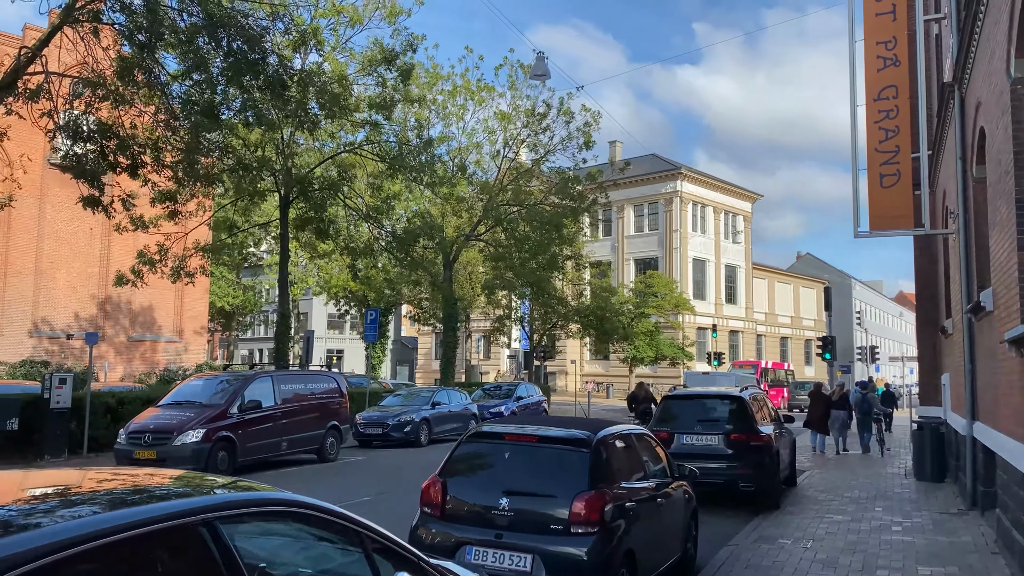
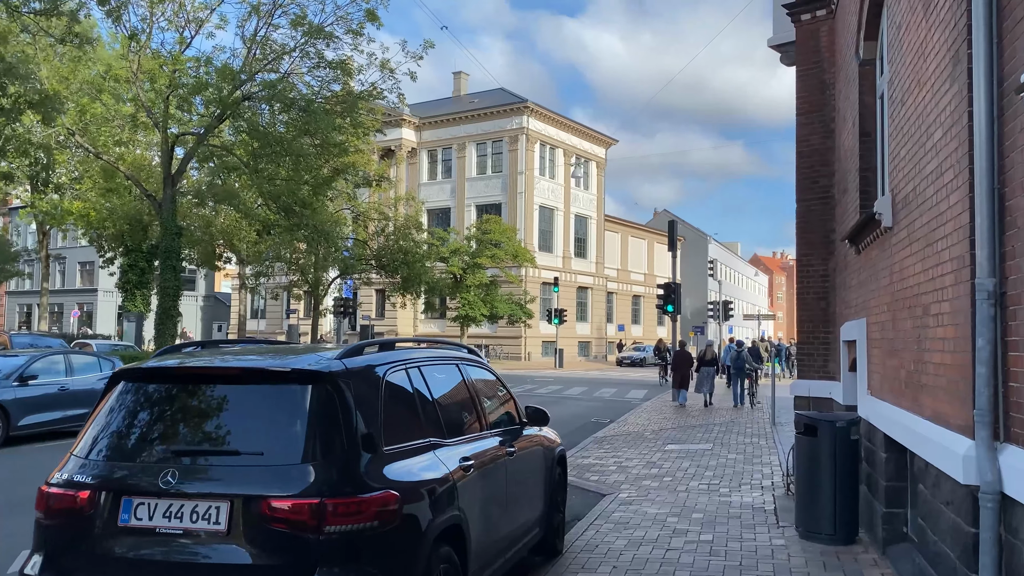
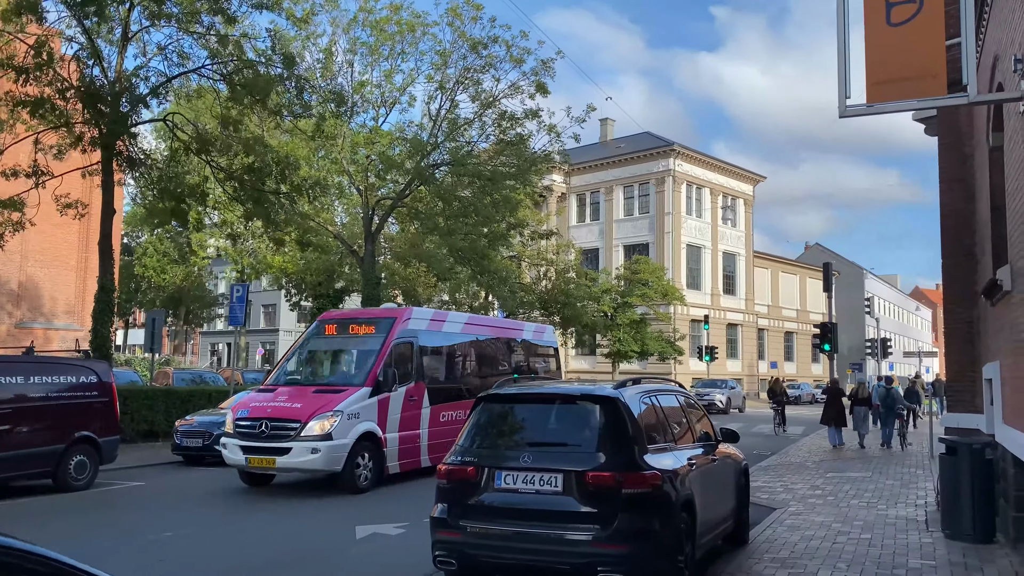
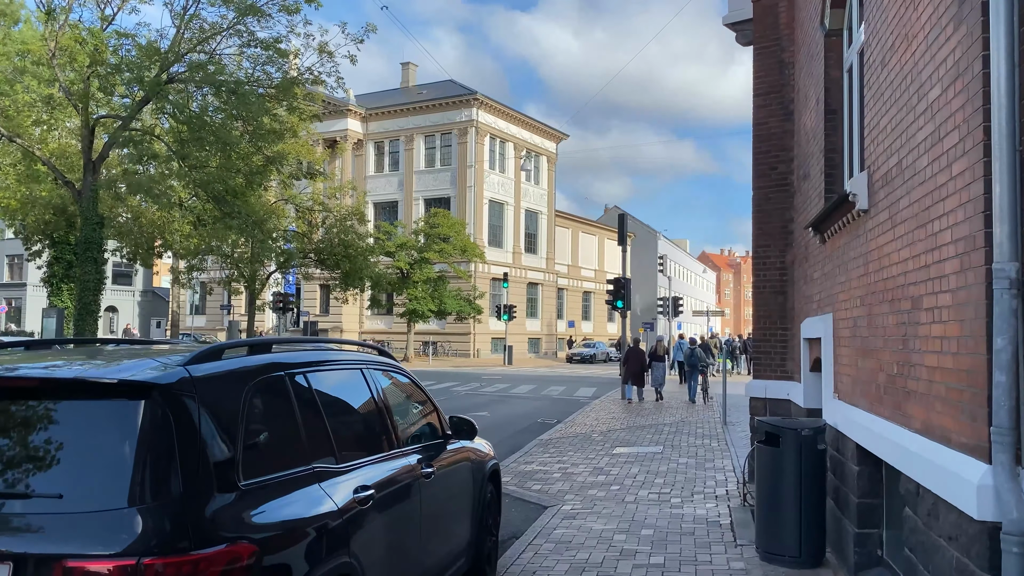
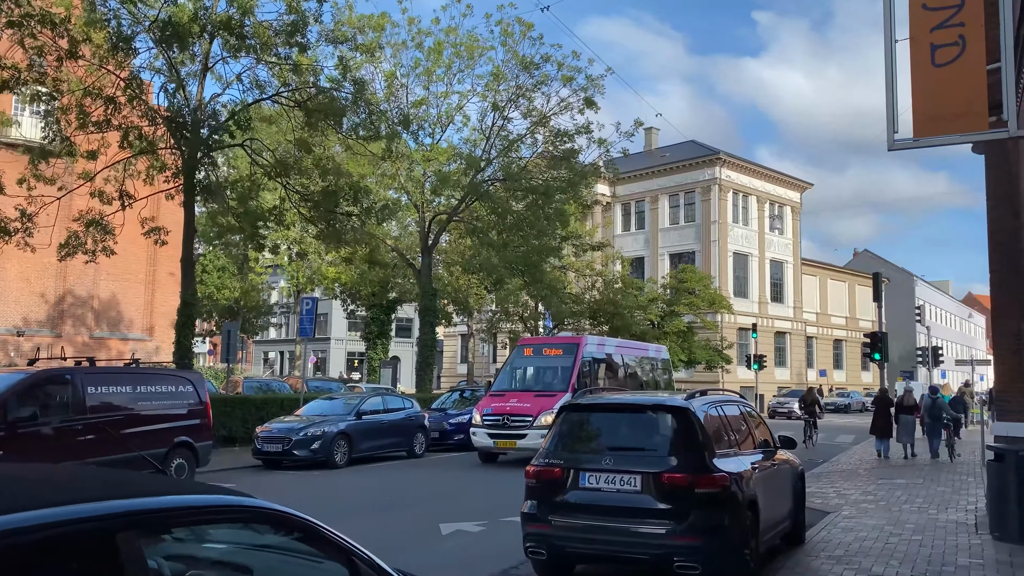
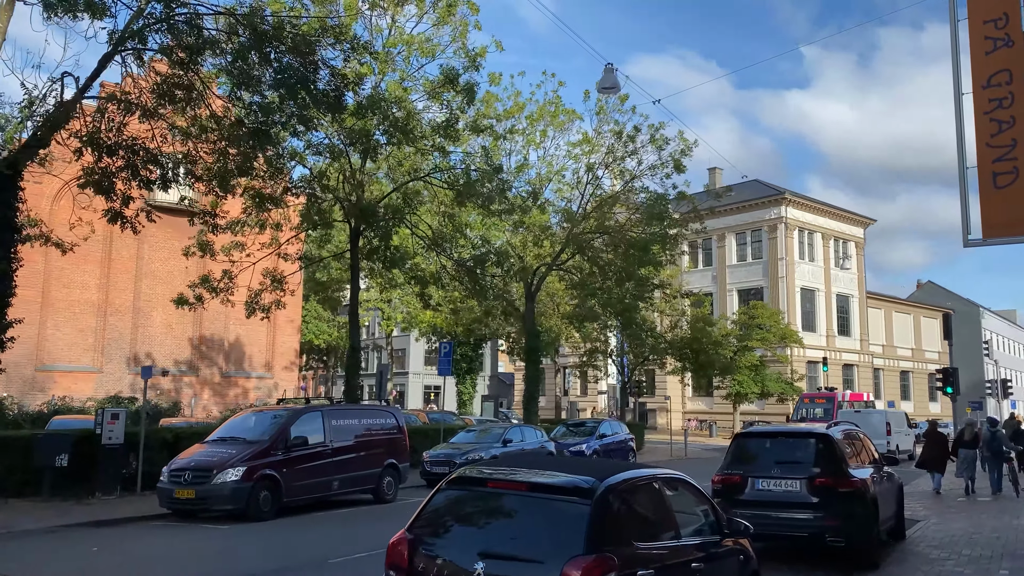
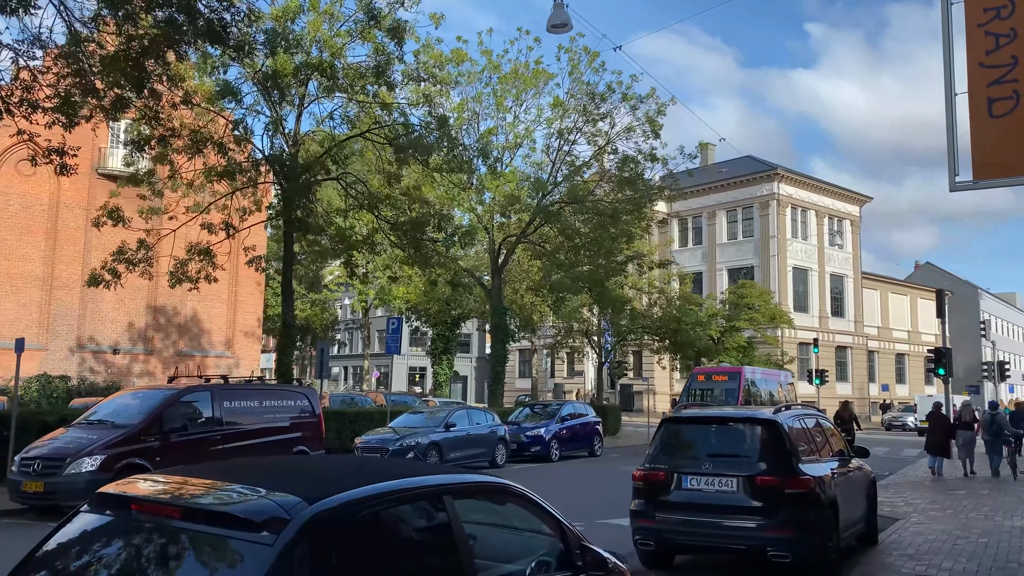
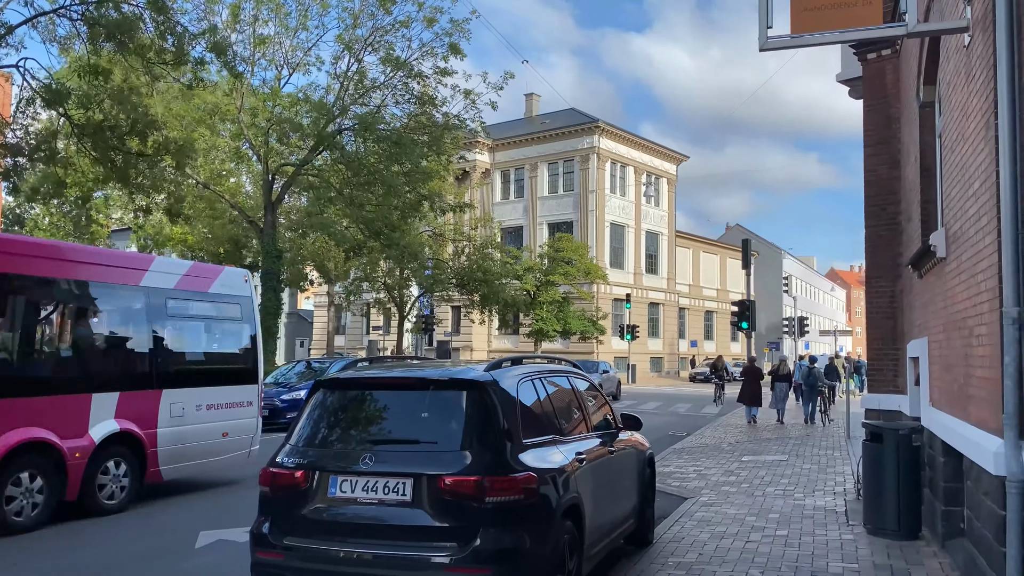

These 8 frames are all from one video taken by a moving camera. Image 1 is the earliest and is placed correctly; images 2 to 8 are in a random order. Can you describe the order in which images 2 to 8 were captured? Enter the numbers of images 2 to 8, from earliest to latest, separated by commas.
6, 7, 5, 3, 8, 2, 4
